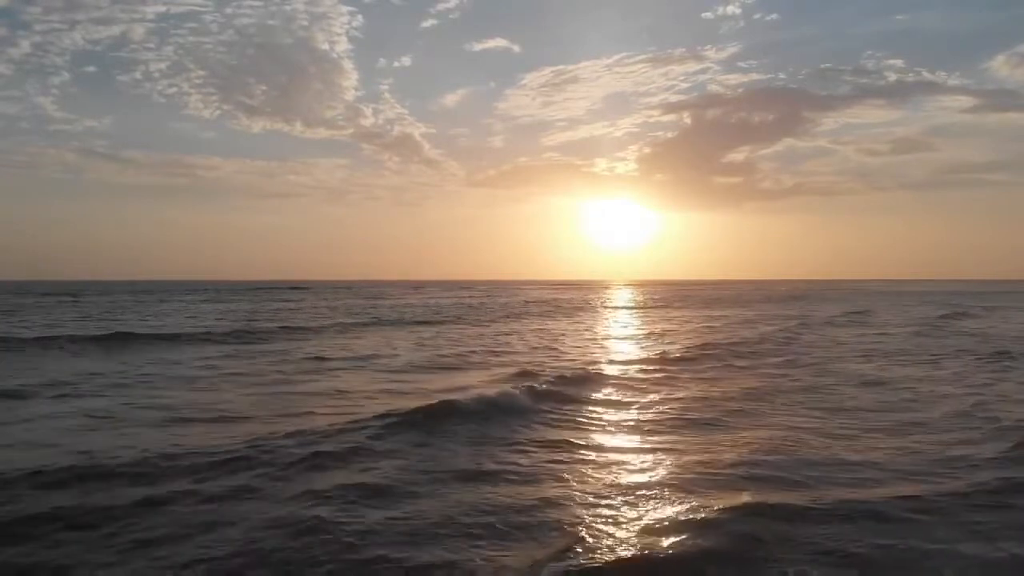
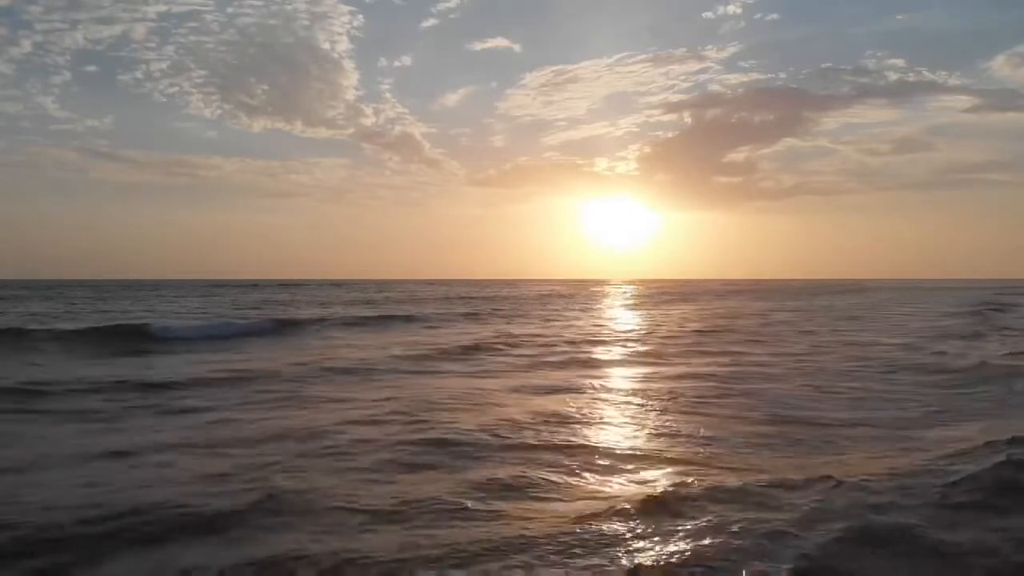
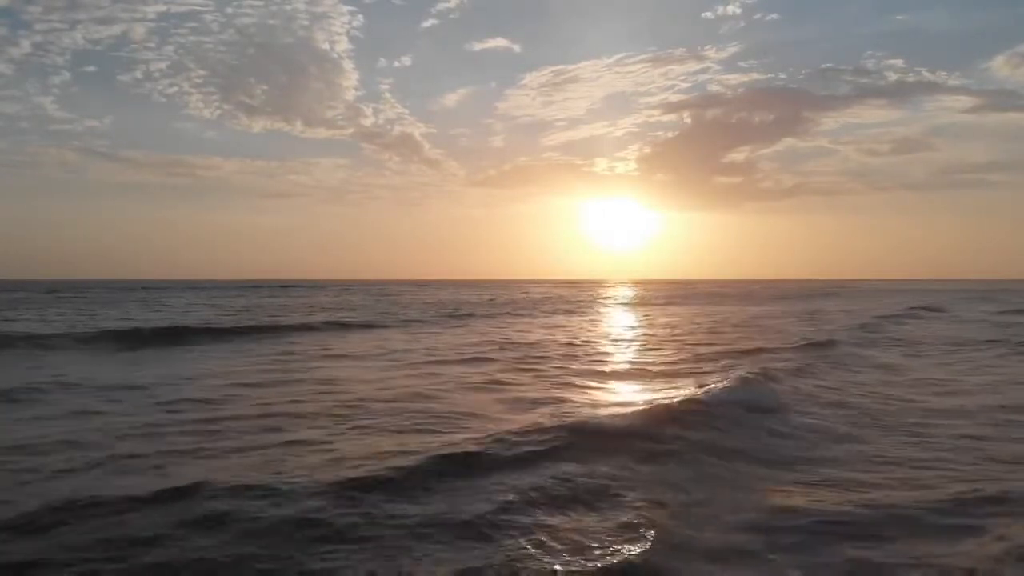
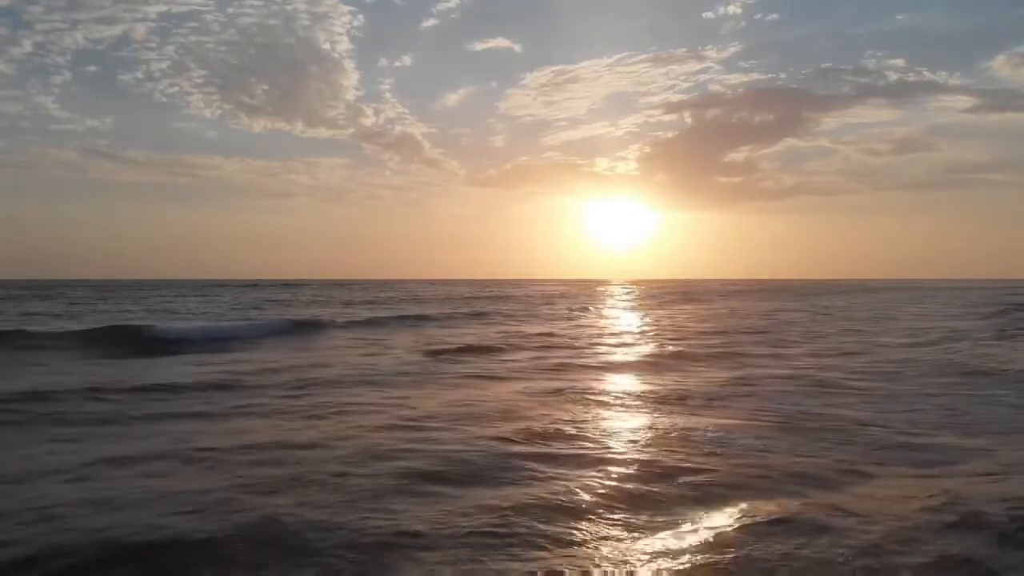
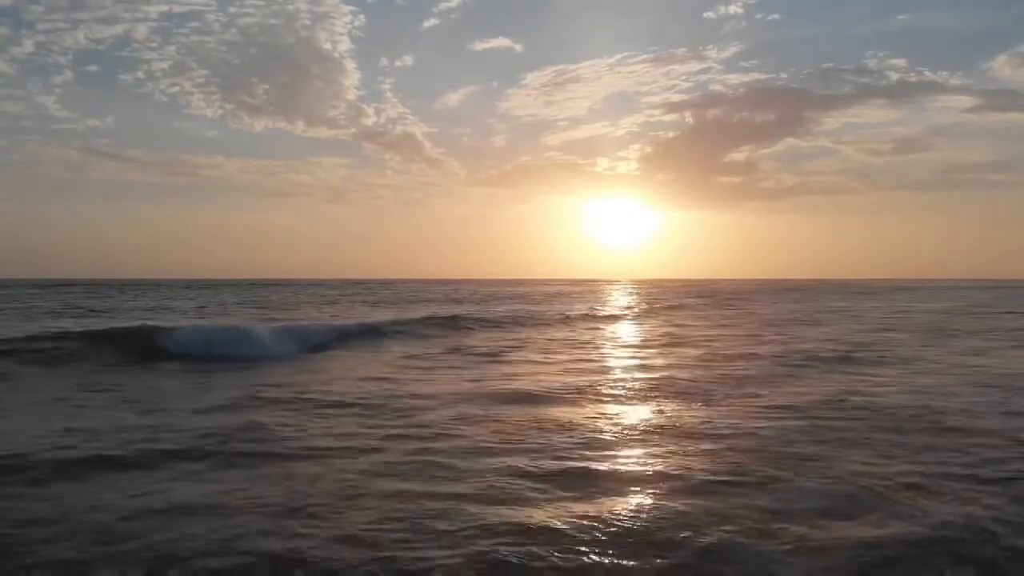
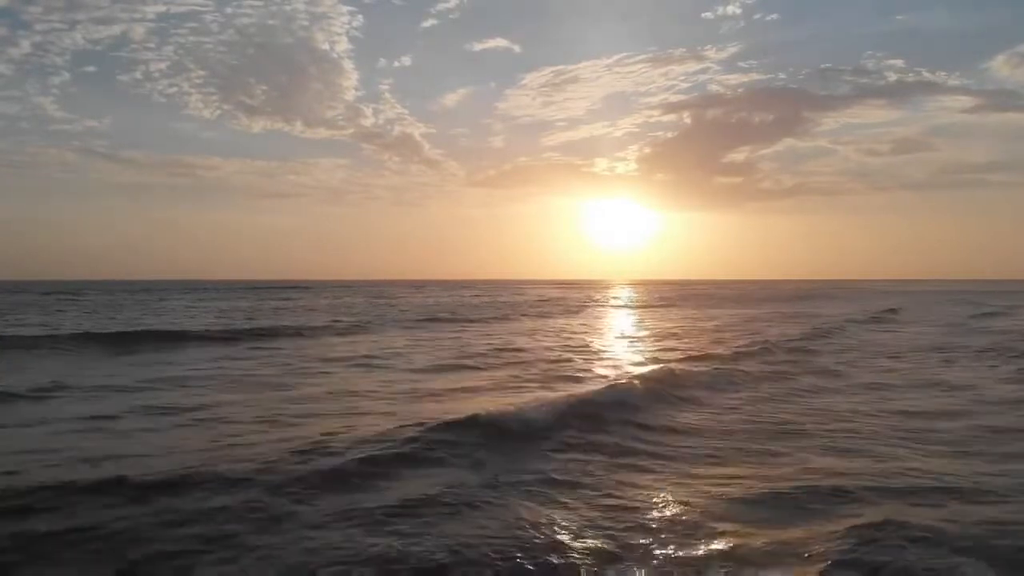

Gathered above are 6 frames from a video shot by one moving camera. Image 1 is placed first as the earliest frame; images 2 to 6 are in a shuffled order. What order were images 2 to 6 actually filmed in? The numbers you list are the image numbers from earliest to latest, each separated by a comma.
6, 3, 2, 4, 5
